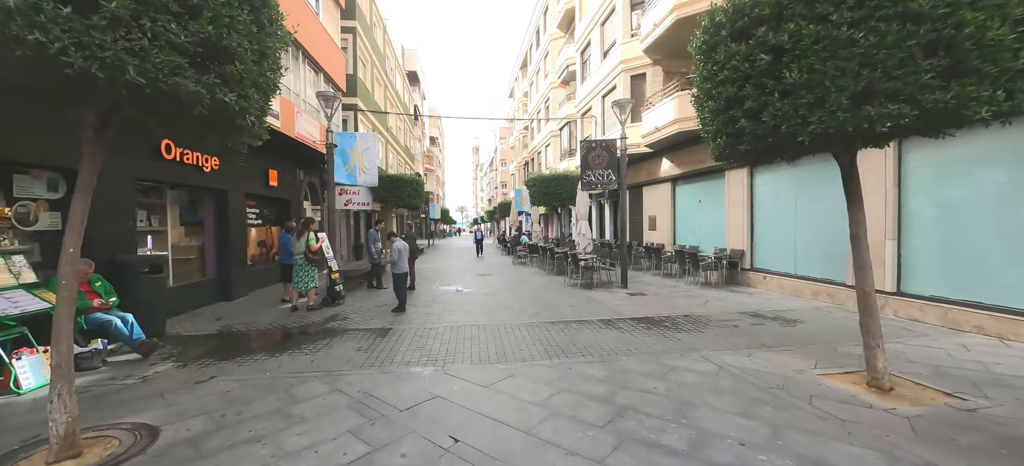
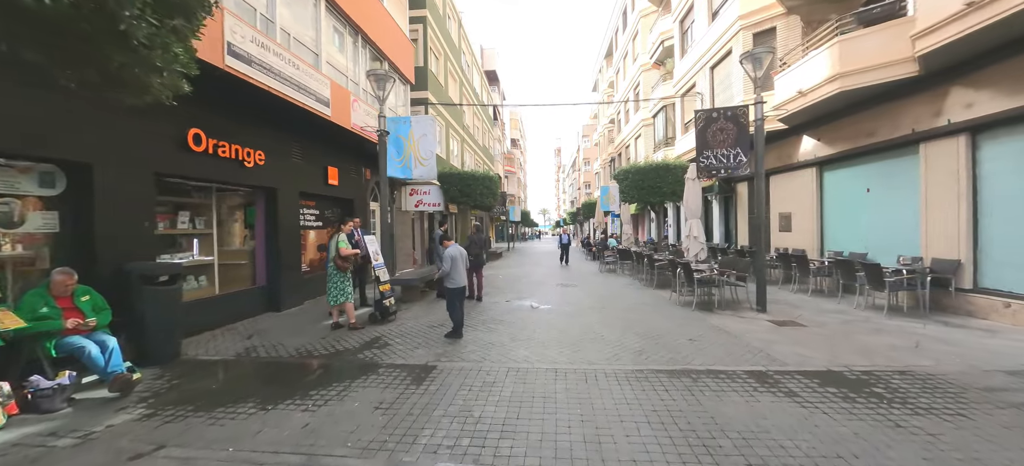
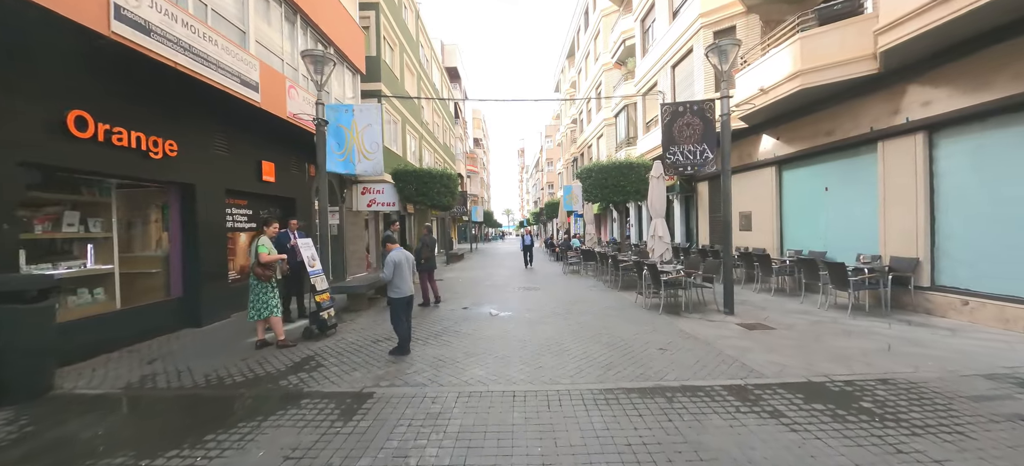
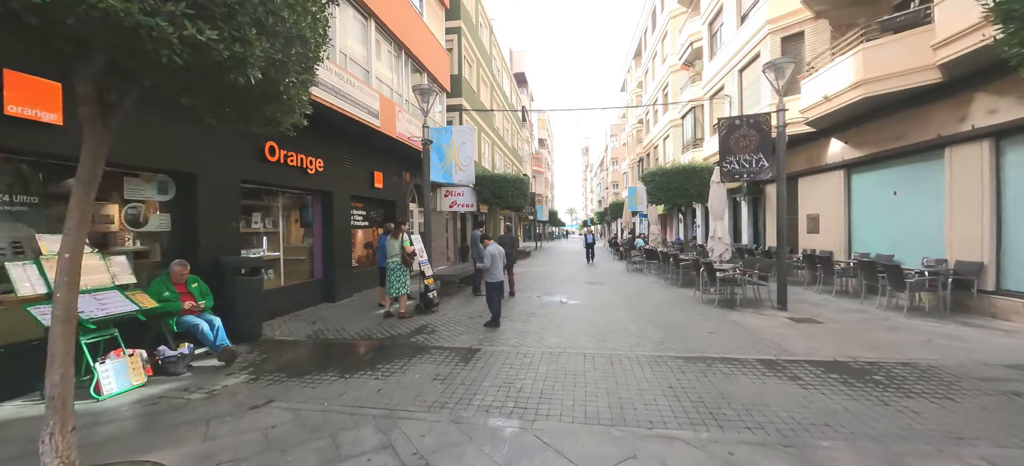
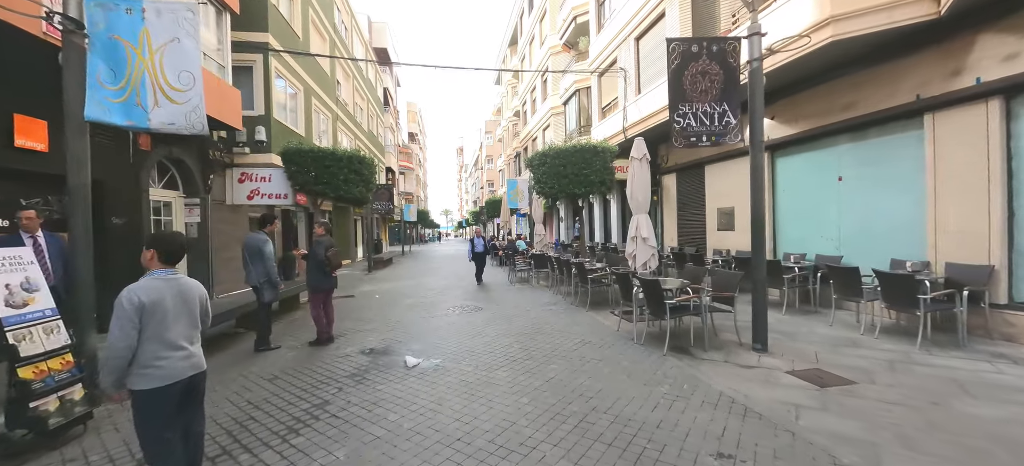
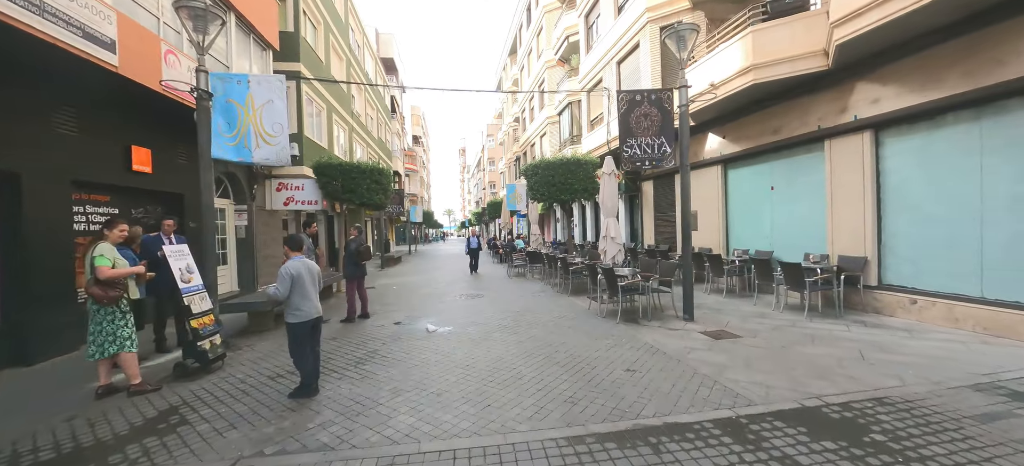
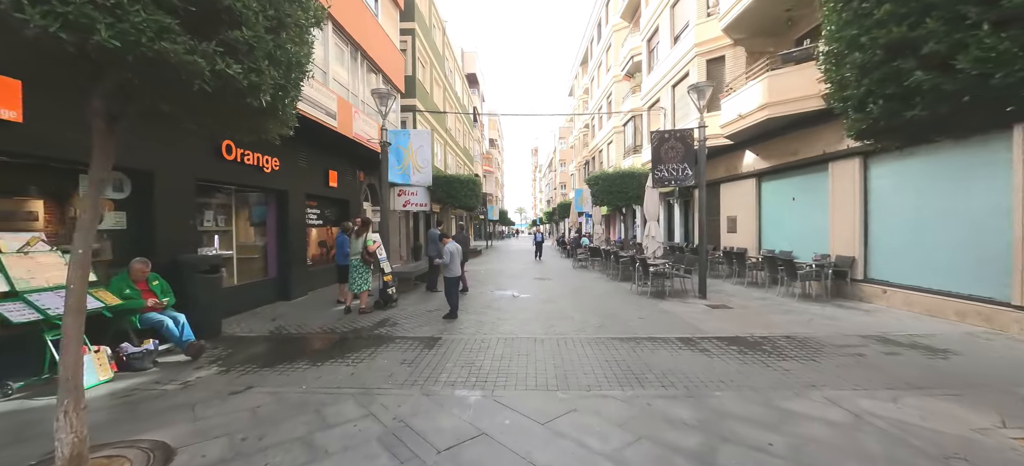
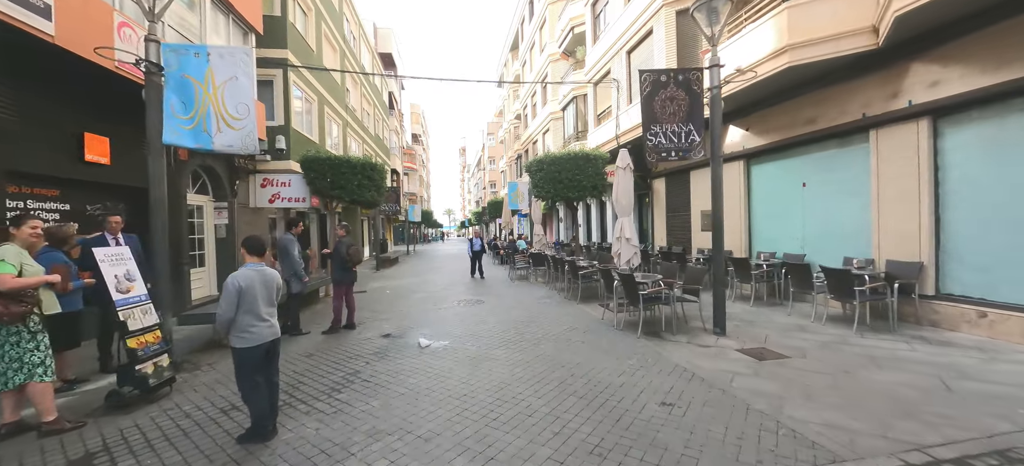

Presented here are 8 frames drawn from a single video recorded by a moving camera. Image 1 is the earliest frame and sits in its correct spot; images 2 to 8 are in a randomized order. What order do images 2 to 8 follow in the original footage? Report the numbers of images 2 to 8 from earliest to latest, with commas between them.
7, 4, 2, 3, 6, 8, 5
